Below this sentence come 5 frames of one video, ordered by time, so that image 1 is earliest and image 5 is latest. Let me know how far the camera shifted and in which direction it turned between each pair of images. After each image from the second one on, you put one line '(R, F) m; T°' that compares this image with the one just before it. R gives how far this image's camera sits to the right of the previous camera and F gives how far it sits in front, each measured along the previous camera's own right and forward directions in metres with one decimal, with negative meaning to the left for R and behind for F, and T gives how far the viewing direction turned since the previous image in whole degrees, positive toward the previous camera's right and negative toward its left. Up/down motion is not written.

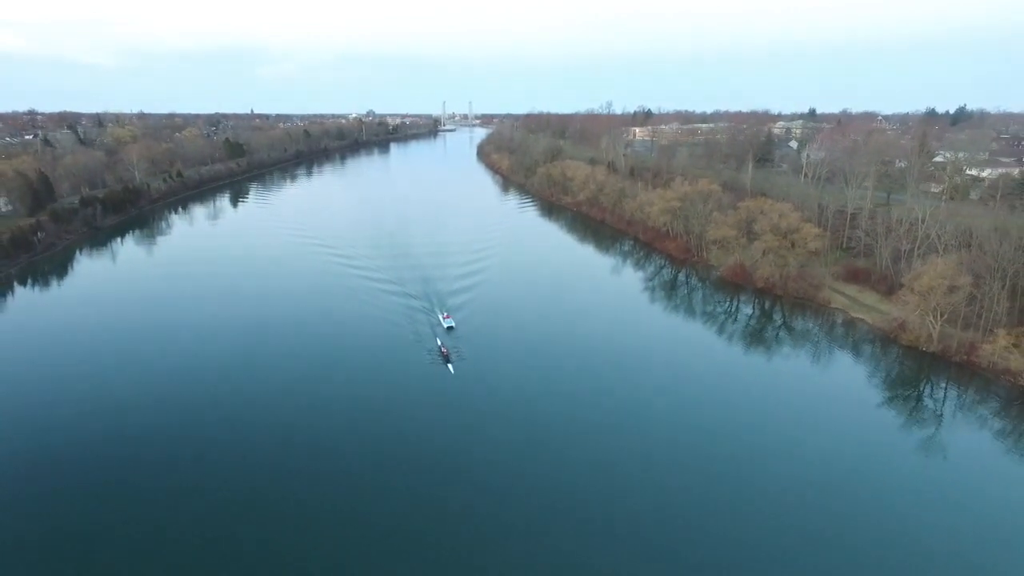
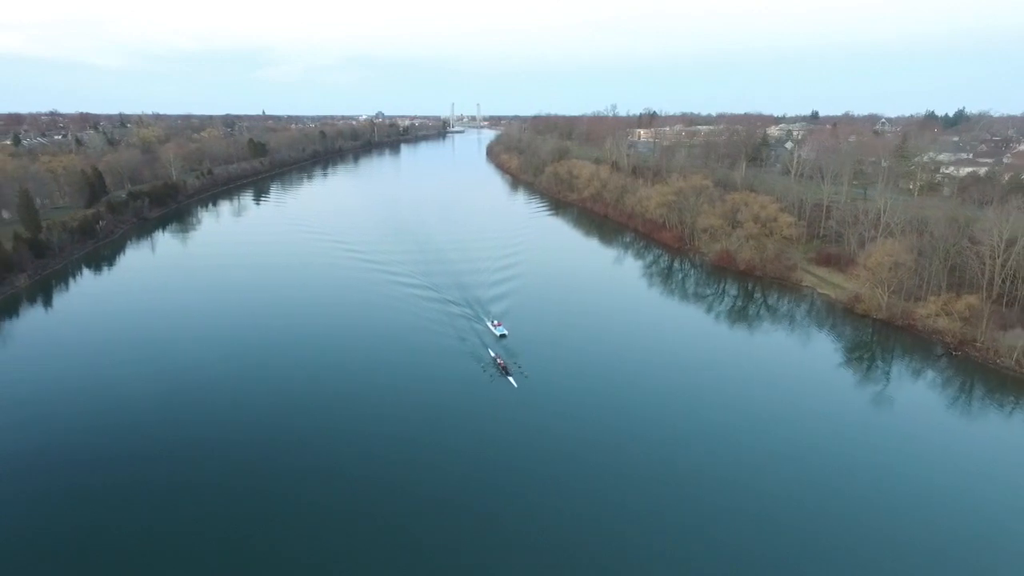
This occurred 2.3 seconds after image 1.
(-0.2, -2.4) m; -1°
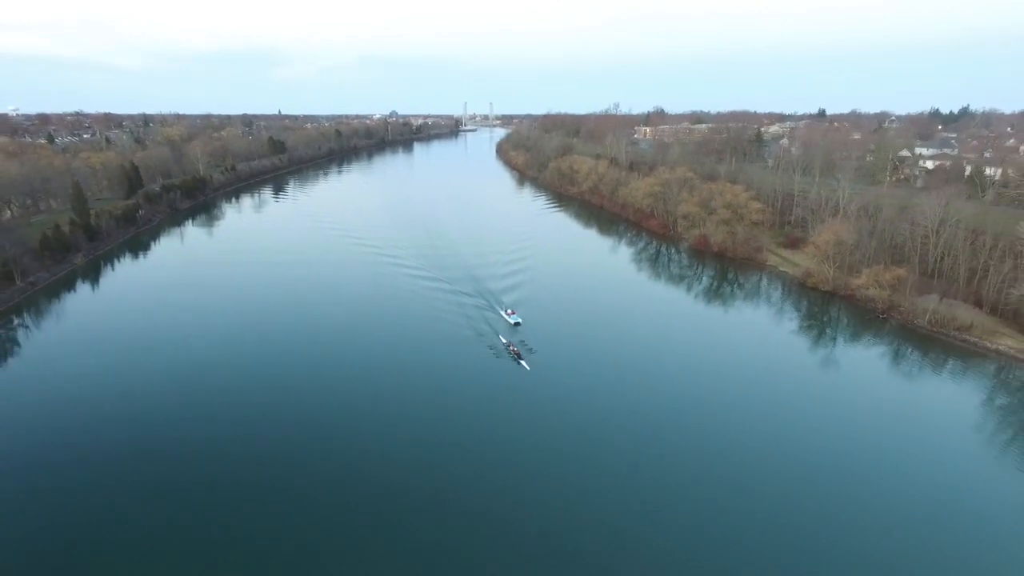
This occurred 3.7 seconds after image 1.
(+0.6, -2.3) m; -1°
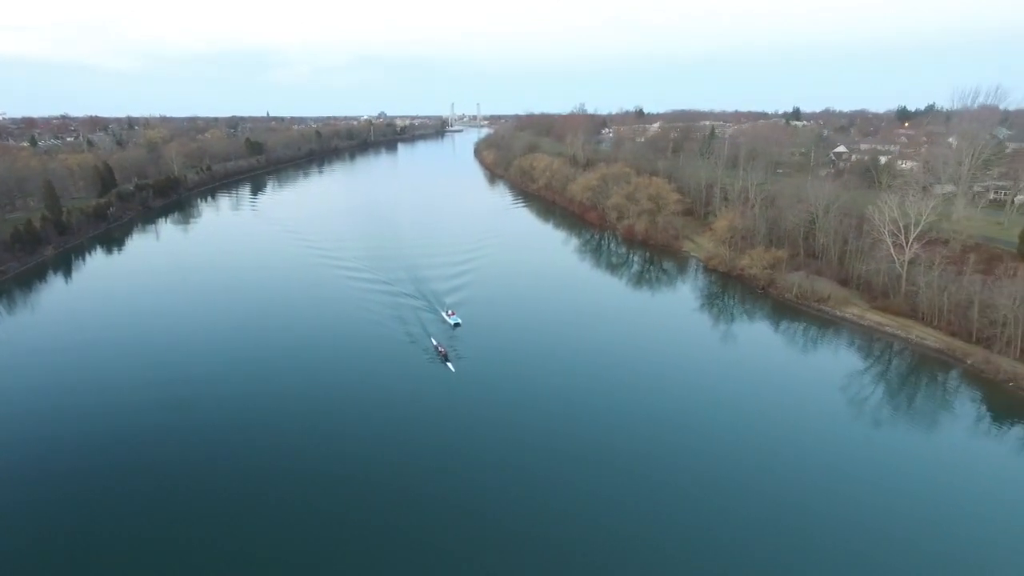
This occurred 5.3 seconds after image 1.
(+2.0, -1.9) m; +1°
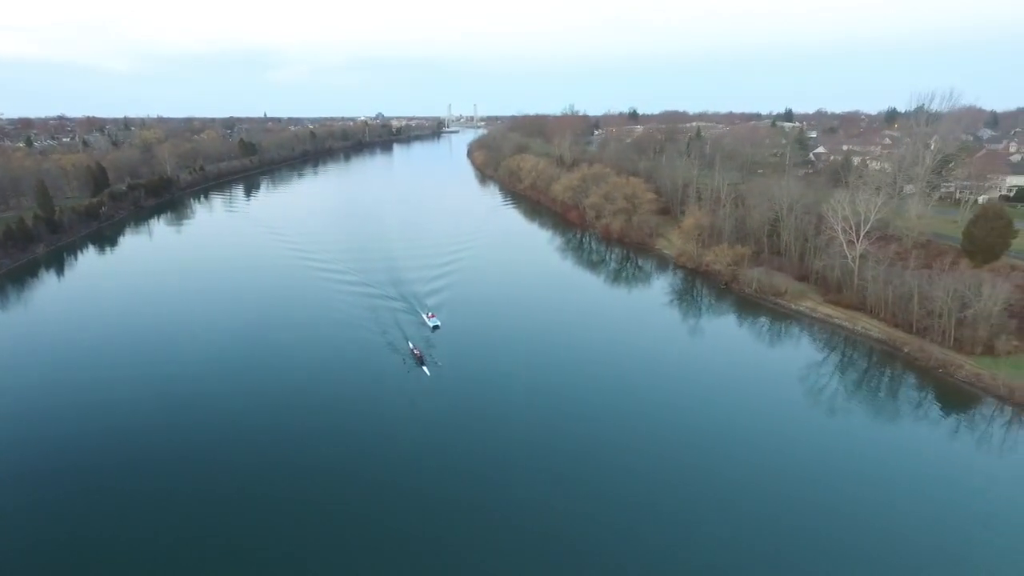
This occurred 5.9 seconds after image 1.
(+0.7, -0.7) m; 0°
